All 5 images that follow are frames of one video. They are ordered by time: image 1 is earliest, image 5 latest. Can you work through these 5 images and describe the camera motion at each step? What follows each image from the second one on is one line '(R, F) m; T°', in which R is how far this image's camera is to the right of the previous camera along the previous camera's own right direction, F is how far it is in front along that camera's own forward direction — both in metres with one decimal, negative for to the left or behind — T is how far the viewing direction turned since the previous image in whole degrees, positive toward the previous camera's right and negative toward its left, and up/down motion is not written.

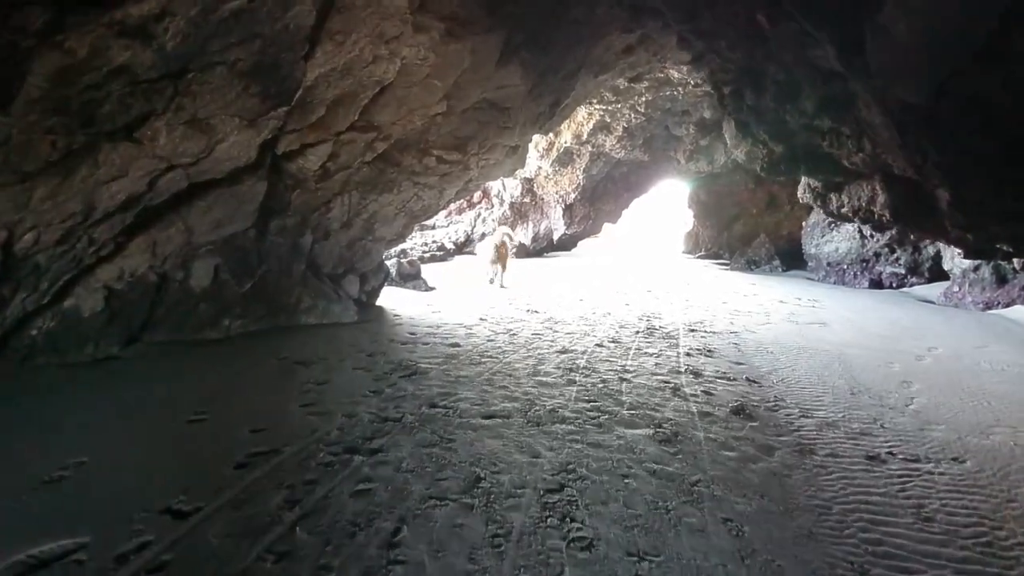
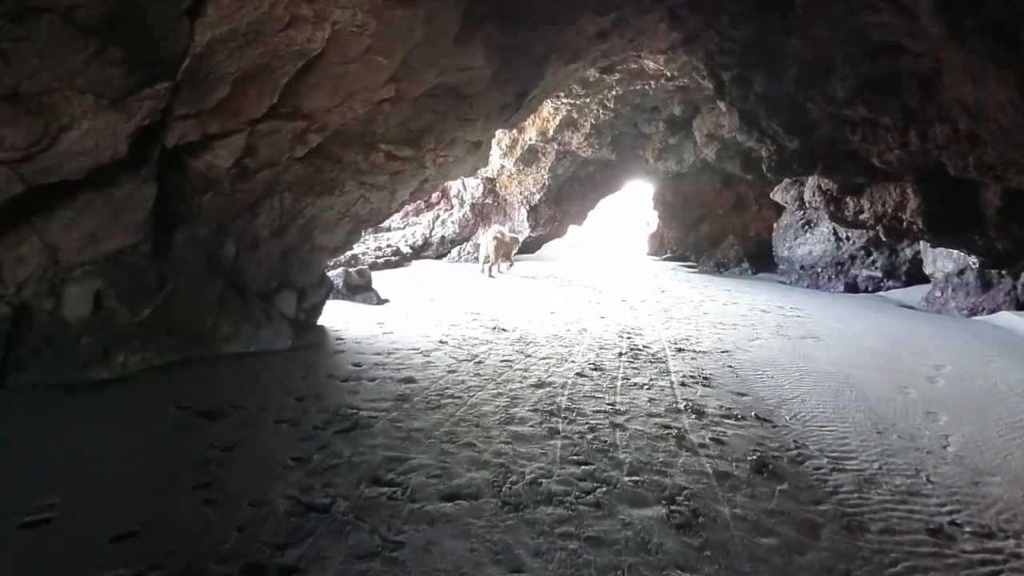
(0.0, +1.0) m; +4°
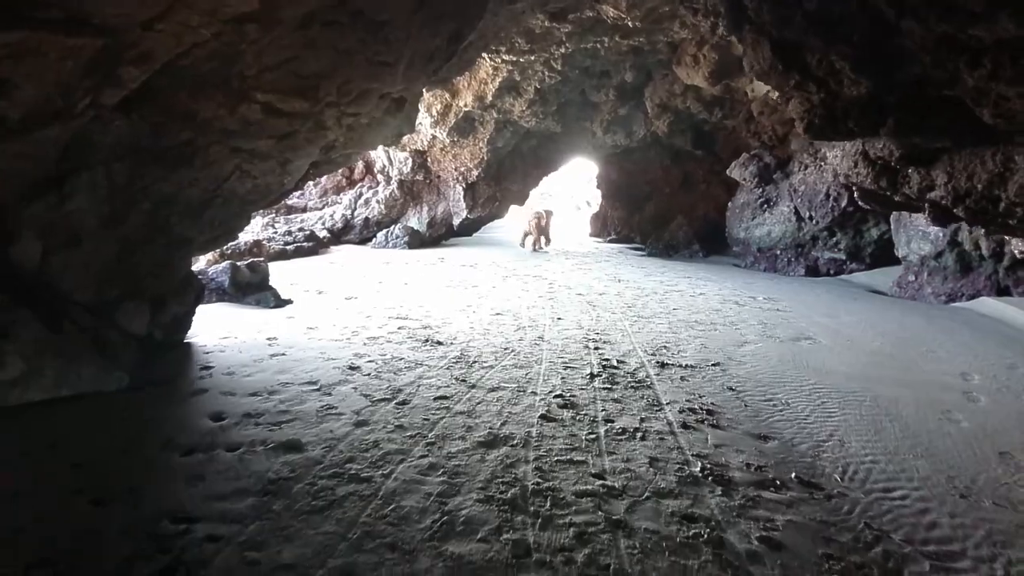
(0.0, +1.6) m; +6°
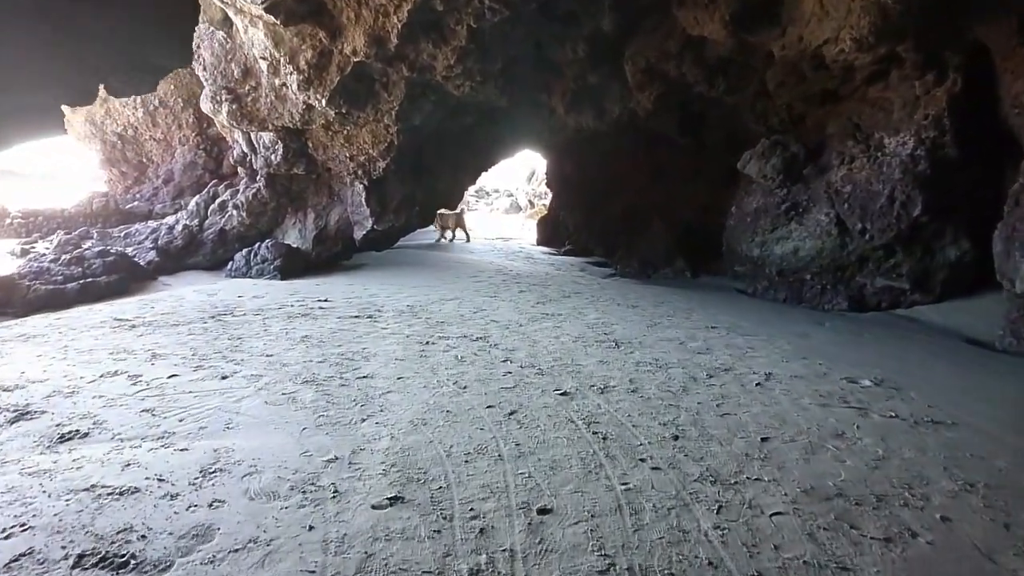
(+0.1, +4.0) m; +6°
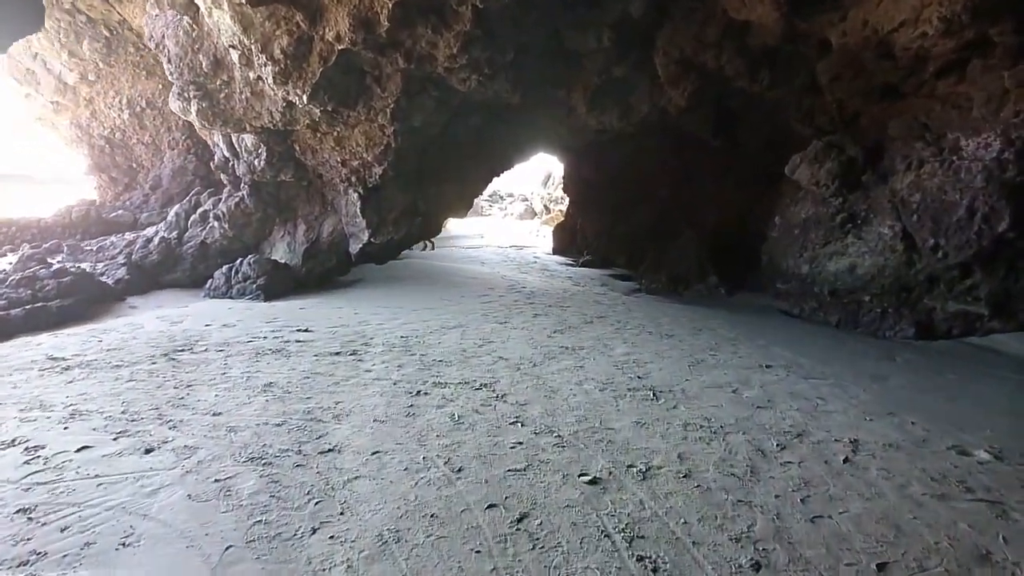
(0.0, +1.1) m; -1°
